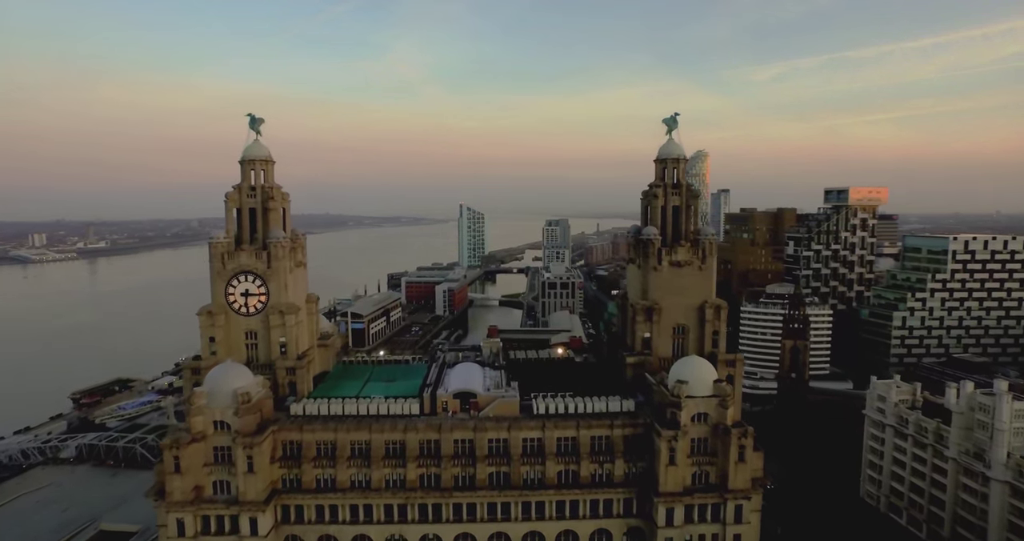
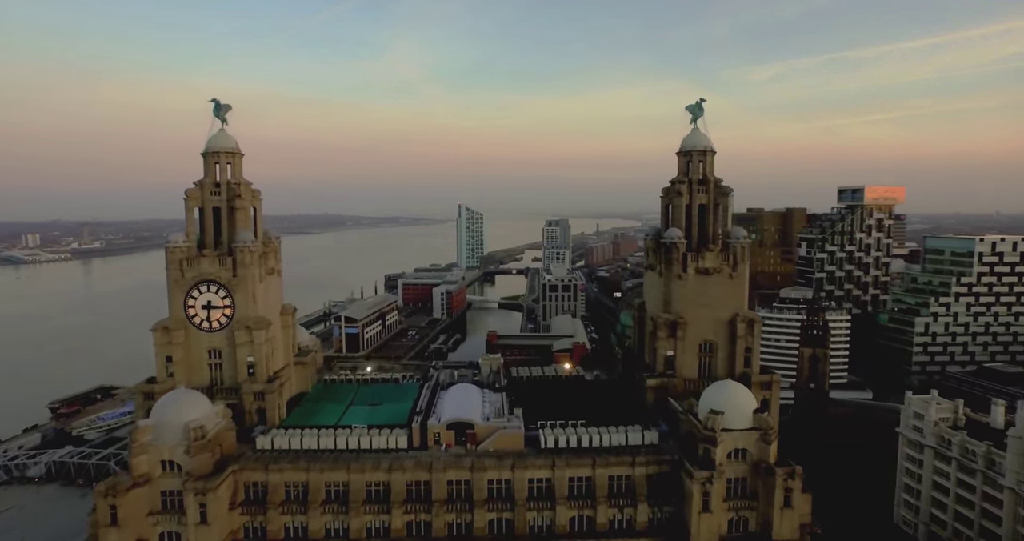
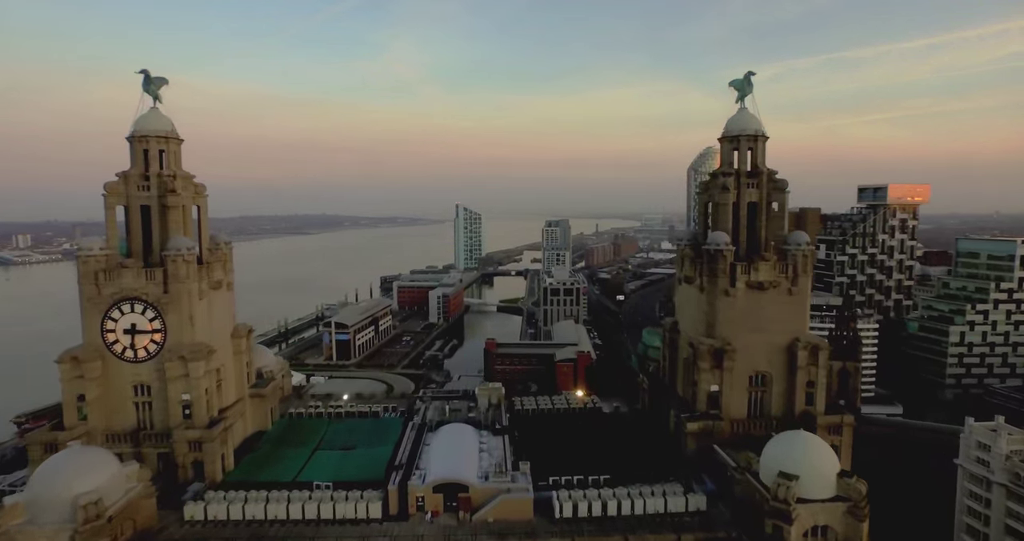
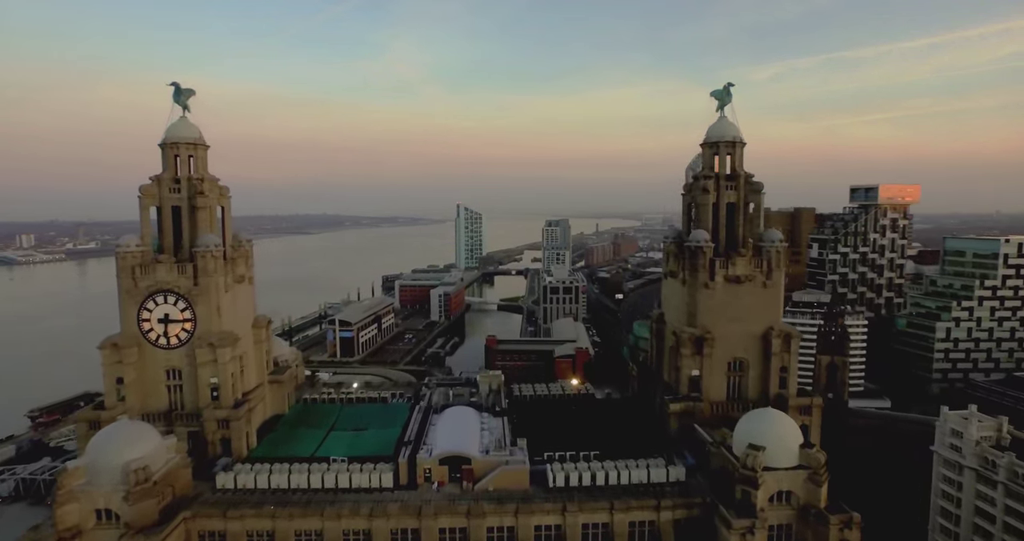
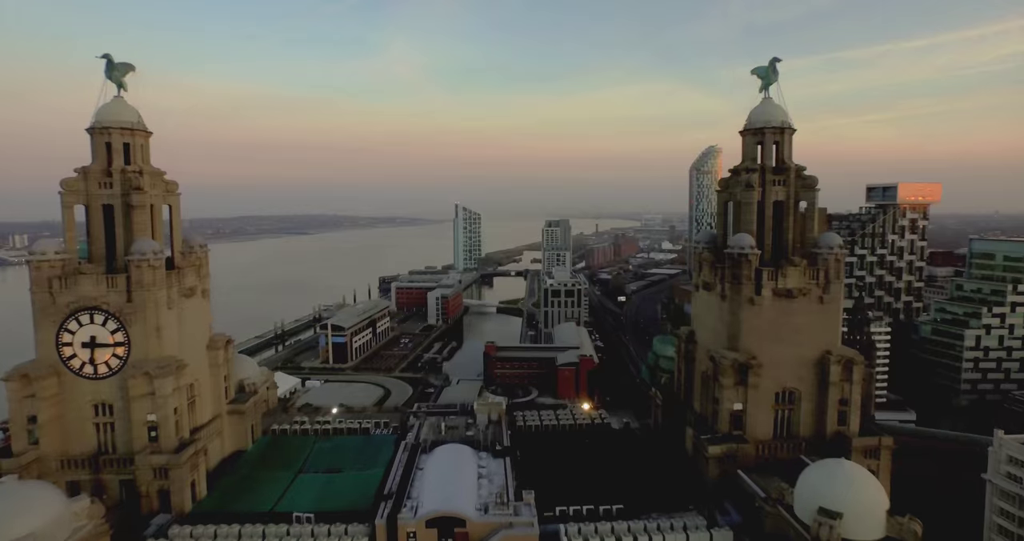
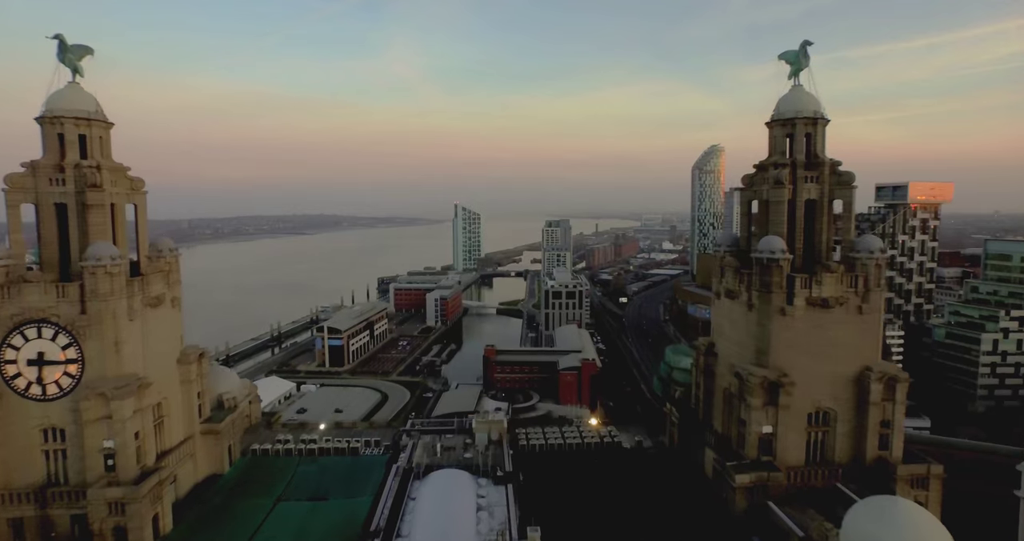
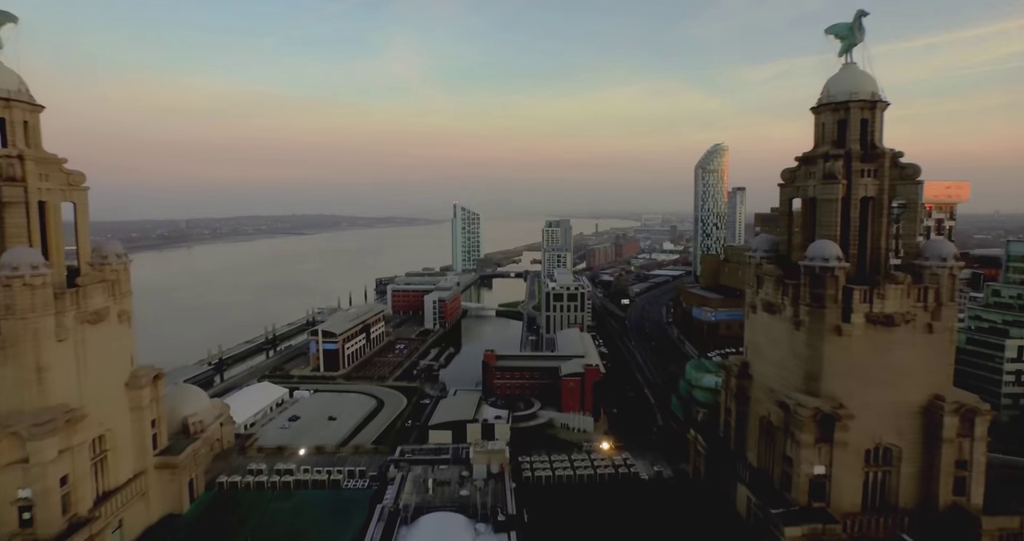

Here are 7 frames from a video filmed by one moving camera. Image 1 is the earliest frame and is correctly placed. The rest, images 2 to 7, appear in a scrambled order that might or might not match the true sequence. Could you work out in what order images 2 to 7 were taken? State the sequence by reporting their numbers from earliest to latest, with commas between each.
2, 4, 3, 5, 6, 7
